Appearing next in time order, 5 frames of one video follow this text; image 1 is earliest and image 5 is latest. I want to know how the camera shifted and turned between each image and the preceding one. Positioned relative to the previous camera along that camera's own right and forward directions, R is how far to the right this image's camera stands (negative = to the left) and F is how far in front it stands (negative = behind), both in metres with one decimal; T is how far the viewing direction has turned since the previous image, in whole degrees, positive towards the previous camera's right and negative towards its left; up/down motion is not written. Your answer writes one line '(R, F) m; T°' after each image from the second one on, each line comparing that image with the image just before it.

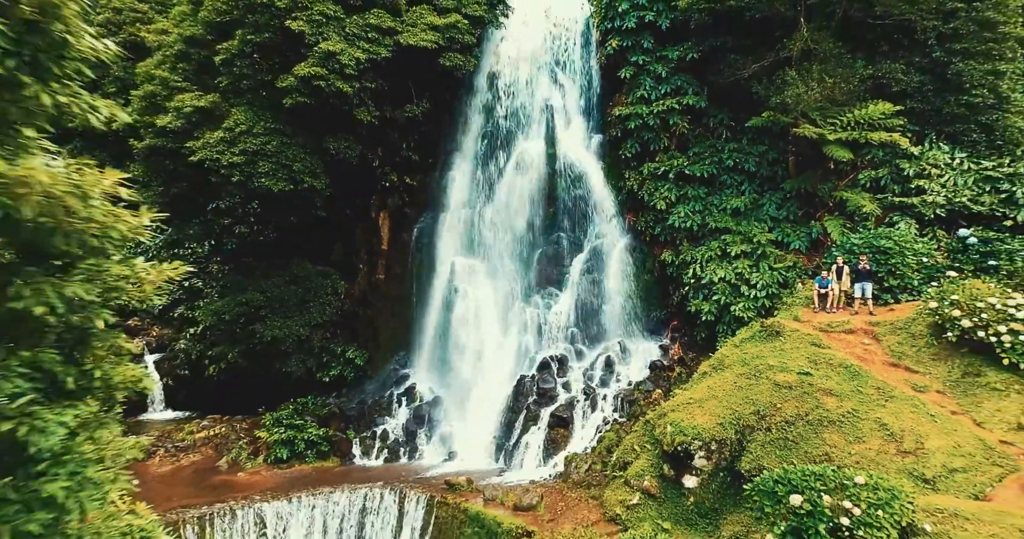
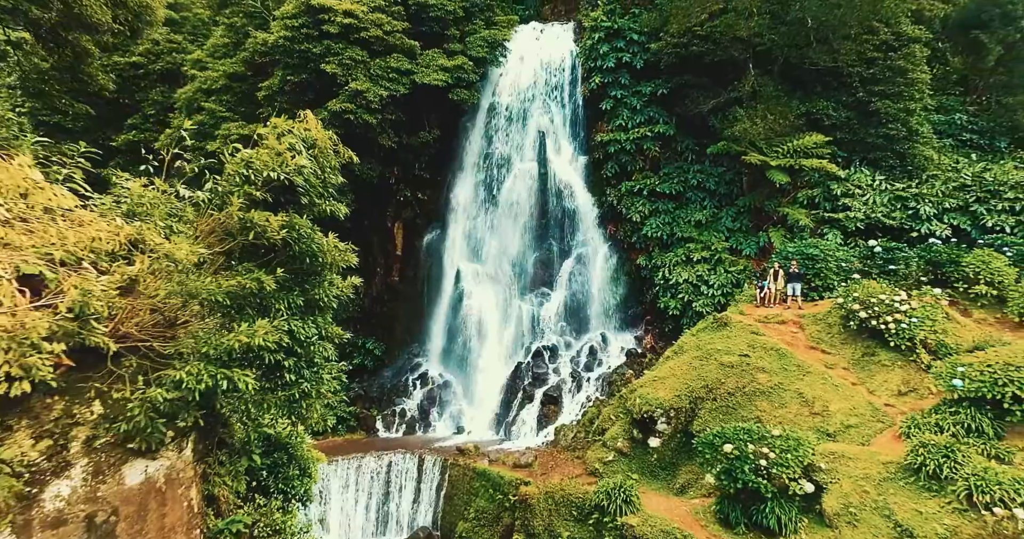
(-0.1, -2.2) m; 0°
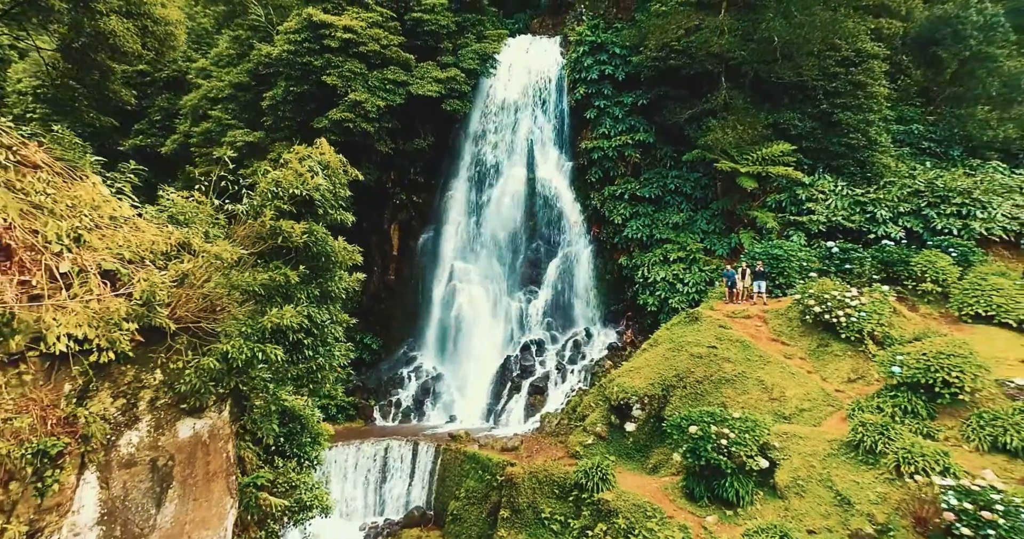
(+0.1, -1.0) m; 0°
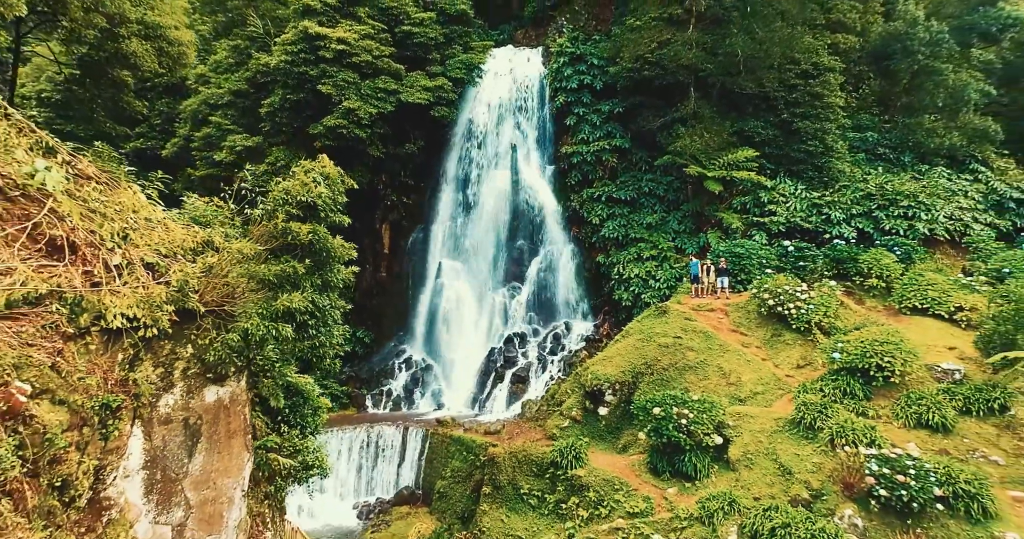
(+0.2, -1.0) m; +1°
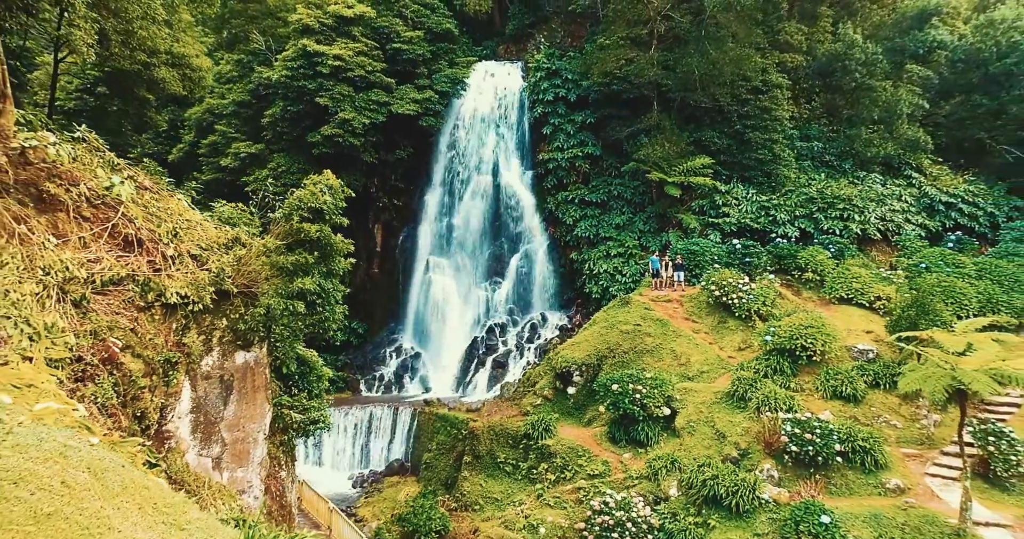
(+0.3, -1.6) m; +1°
